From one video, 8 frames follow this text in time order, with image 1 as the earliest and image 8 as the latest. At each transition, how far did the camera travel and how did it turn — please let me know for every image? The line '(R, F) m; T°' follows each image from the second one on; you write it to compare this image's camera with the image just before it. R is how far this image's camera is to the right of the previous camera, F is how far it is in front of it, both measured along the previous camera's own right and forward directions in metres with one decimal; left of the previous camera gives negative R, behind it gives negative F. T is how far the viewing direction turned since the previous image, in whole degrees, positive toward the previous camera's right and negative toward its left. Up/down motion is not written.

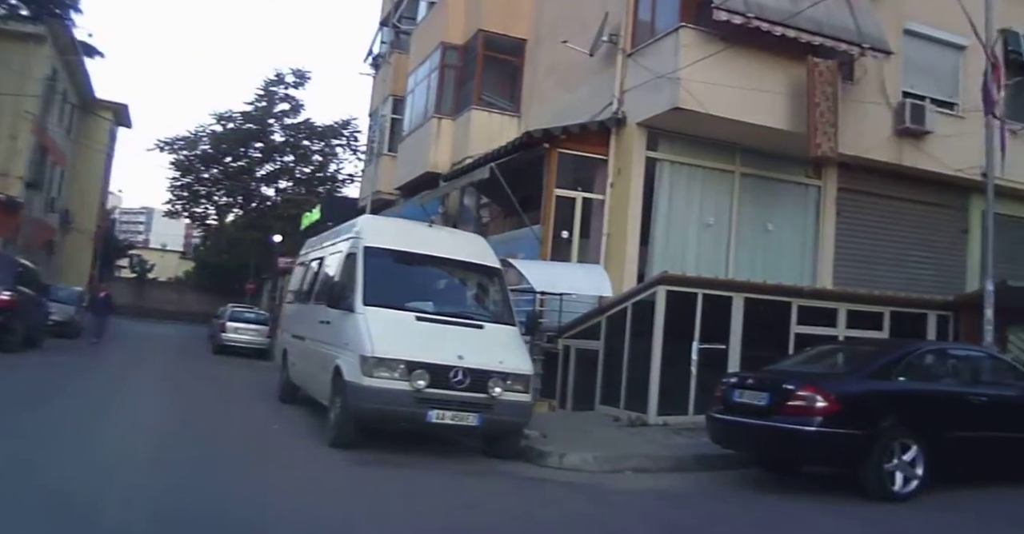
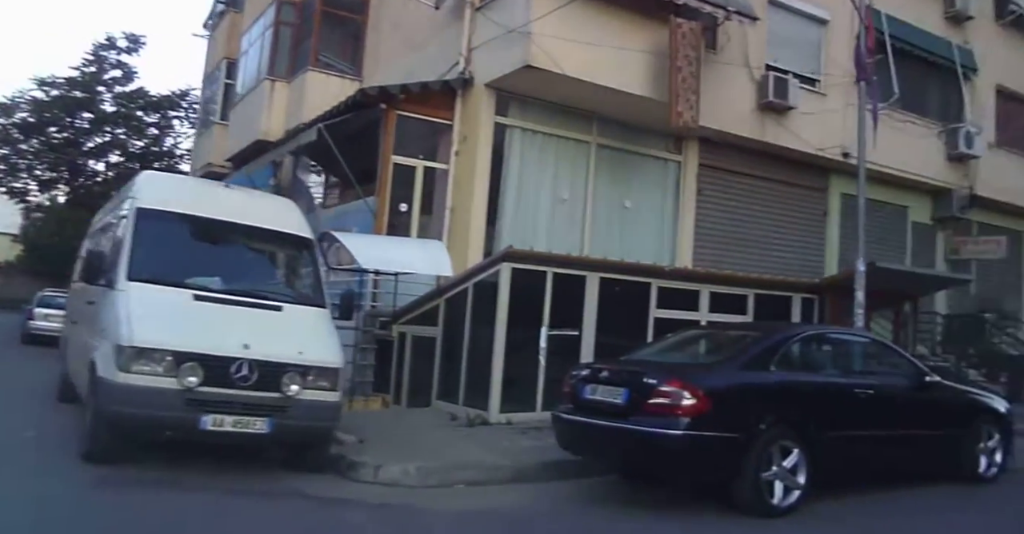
(+0.9, +3.3) m; +11°
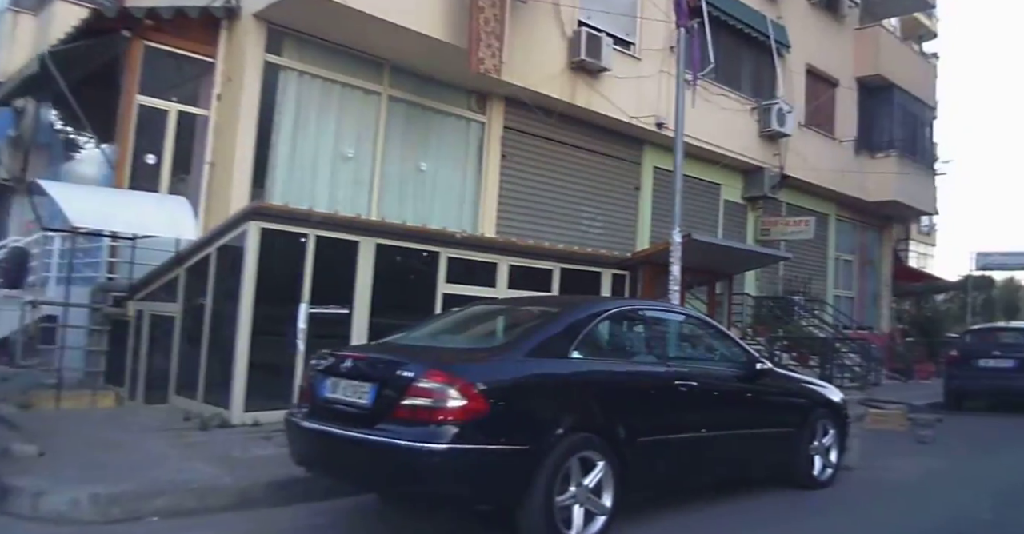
(+1.2, +3.1) m; +14°
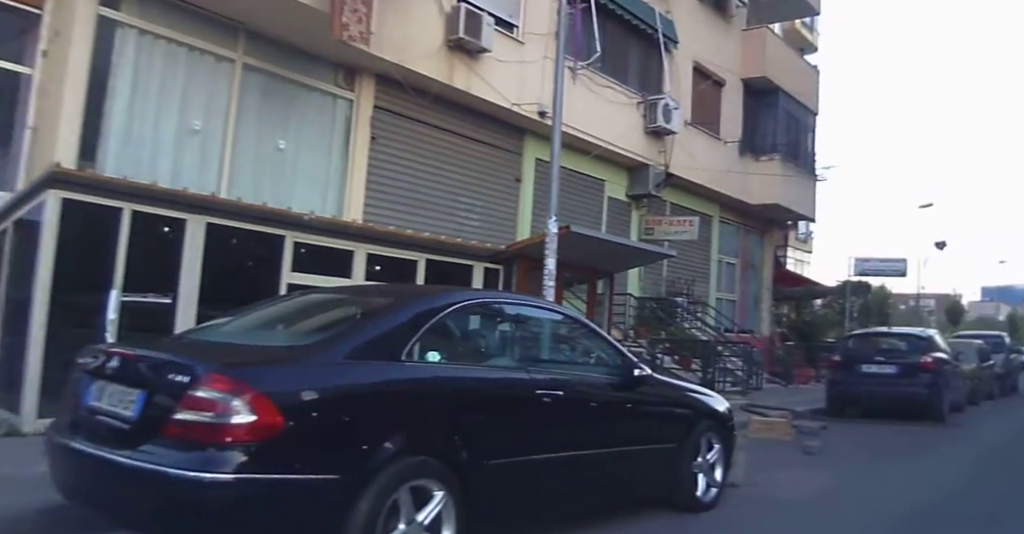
(+0.5, +1.4) m; +9°
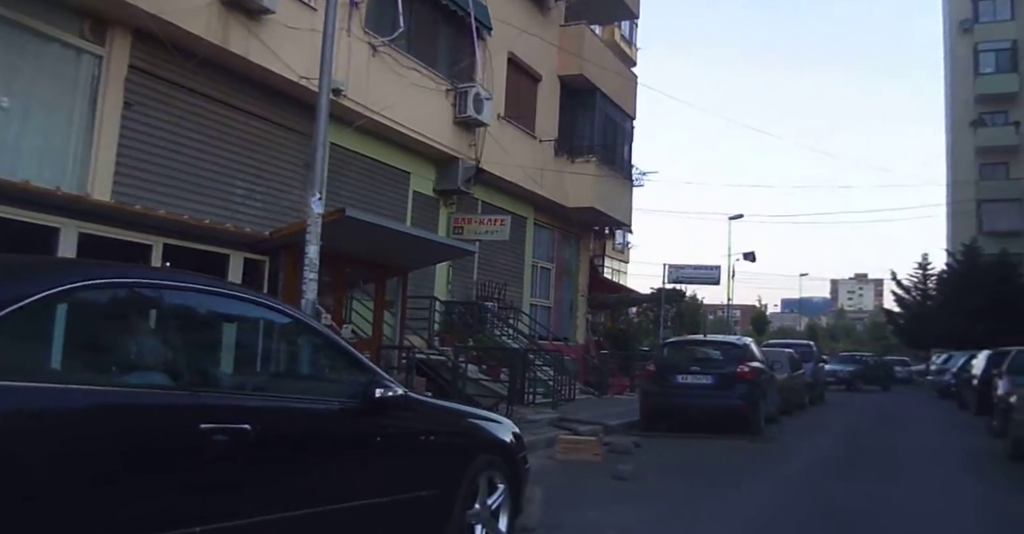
(+0.7, +1.8) m; +13°
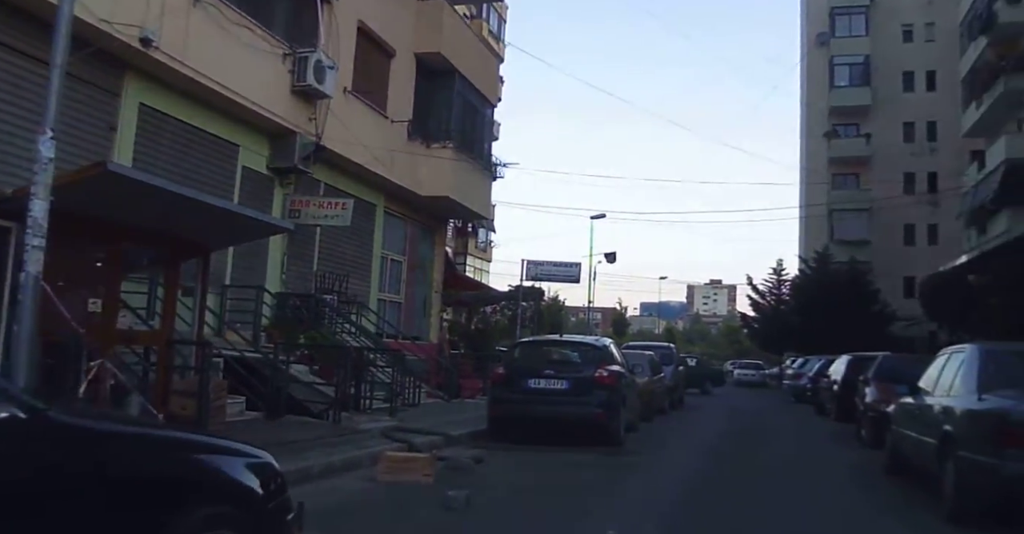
(+0.4, +1.3) m; +10°
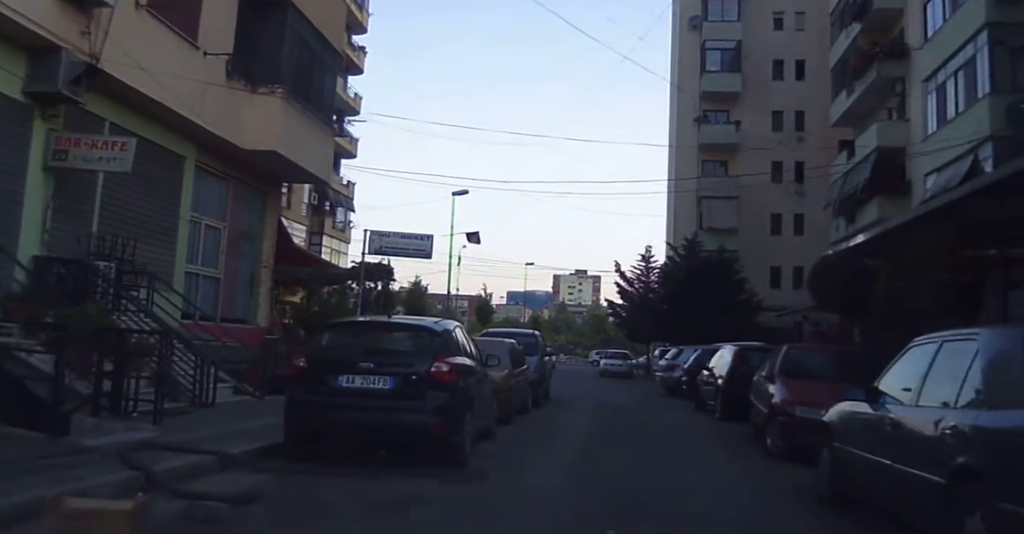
(+0.5, +2.2) m; +10°
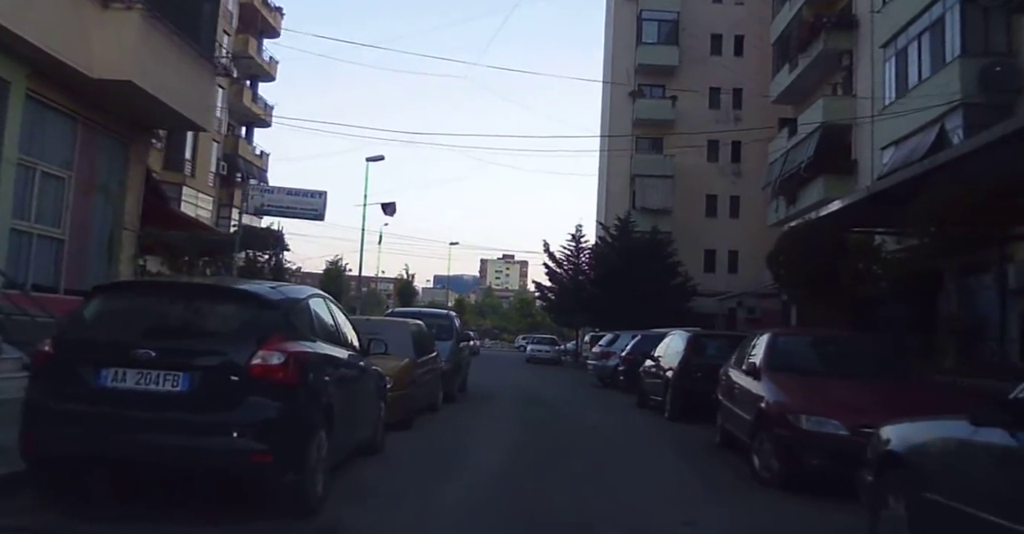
(+0.2, +2.0) m; +6°
